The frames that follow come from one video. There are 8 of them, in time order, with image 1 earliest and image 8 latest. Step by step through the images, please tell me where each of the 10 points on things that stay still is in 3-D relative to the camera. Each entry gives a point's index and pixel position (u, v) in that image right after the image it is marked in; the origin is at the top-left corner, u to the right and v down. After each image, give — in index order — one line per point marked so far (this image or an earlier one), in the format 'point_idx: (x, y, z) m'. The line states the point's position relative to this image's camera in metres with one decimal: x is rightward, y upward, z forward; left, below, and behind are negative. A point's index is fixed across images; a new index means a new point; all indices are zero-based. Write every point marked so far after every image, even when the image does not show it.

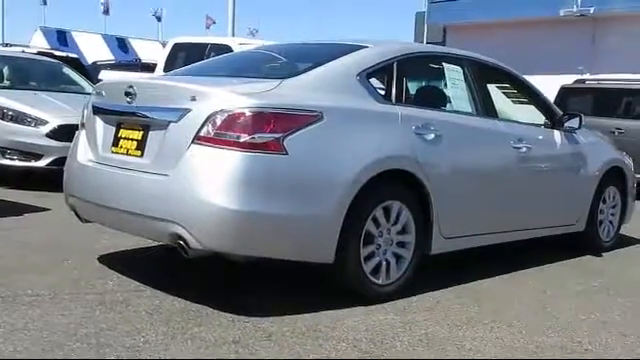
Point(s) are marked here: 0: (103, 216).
0: (-1.3, -0.2, +5.0) m
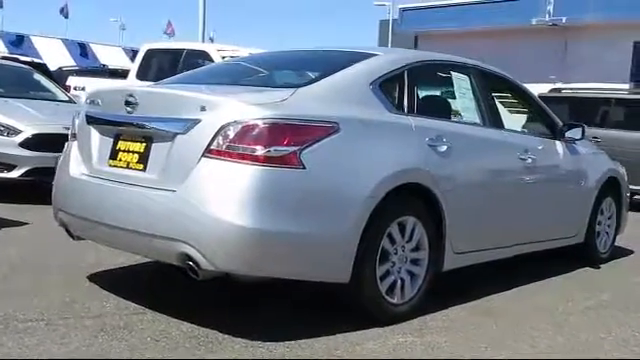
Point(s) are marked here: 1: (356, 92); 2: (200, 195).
0: (-1.3, -0.3, +4.7) m
1: (+0.2, +0.5, +4.8) m
2: (-0.6, -0.1, +4.2) m
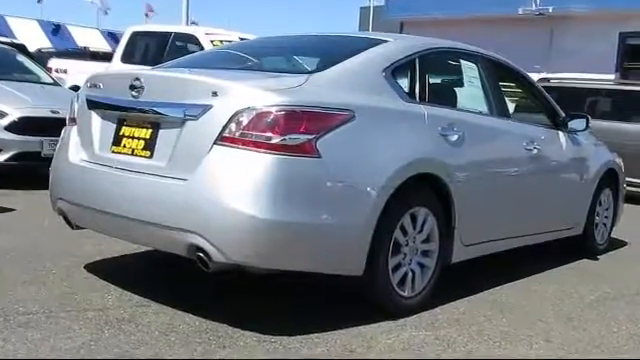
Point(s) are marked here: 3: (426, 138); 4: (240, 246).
0: (-1.2, -0.2, +4.5) m
1: (+0.3, +0.6, +4.6) m
2: (-0.5, 0.0, +4.0) m
3: (+0.6, +0.2, +4.7) m
4: (-0.4, -0.3, +4.0) m
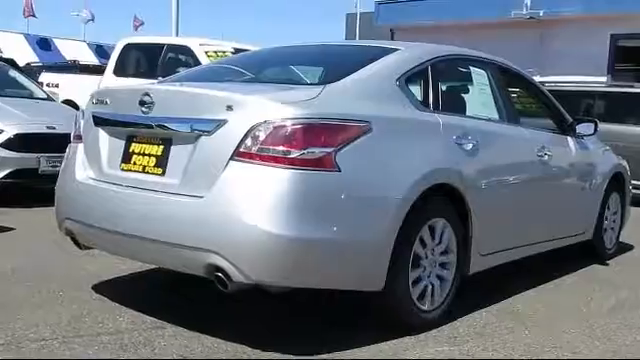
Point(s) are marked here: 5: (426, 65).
0: (-1.1, -0.3, +4.4) m
1: (+0.4, +0.5, +4.5) m
2: (-0.4, -0.1, +3.9) m
3: (+0.7, +0.2, +4.6) m
4: (-0.3, -0.4, +3.9) m
5: (+0.6, +0.7, +4.9) m
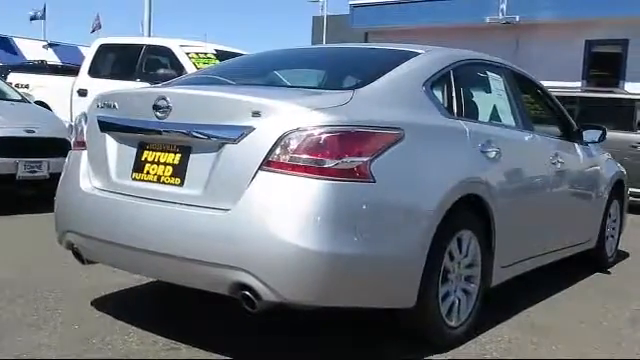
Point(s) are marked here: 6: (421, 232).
0: (-1.0, -0.4, +4.1) m
1: (+0.5, +0.5, +4.3) m
2: (-0.3, -0.1, +3.6) m
3: (+0.8, +0.1, +4.4) m
4: (-0.1, -0.5, +3.6) m
5: (+0.7, +0.6, +4.7) m
6: (+0.5, -0.2, +3.9) m
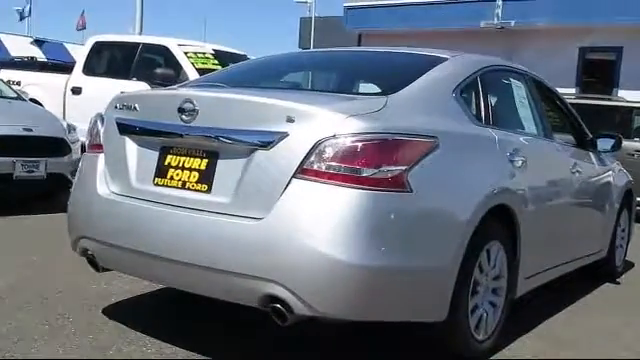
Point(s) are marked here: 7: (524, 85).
0: (-0.8, -0.4, +3.9) m
1: (+0.6, +0.4, +4.2) m
2: (-0.1, -0.2, +3.5) m
3: (+0.9, +0.1, +4.3) m
4: (0.0, -0.5, +3.4) m
5: (+0.9, +0.6, +4.6) m
6: (+0.6, -0.3, +3.8) m
7: (+1.3, +0.6, +5.3) m
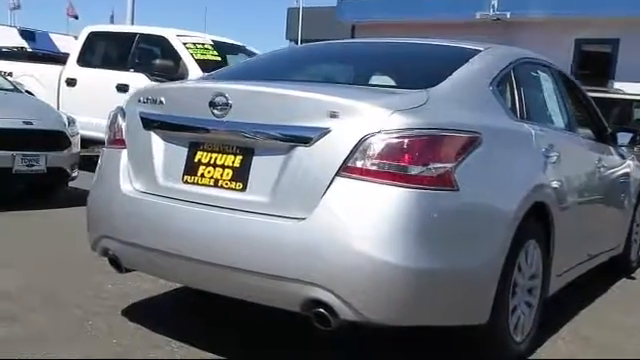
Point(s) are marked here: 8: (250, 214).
0: (-0.7, -0.4, +3.7) m
1: (+0.8, +0.4, +4.0) m
2: (+0.1, -0.2, +3.3) m
3: (+1.1, +0.1, +4.1) m
4: (+0.2, -0.5, +3.3) m
5: (+1.0, +0.6, +4.5) m
6: (+0.8, -0.3, +3.7) m
7: (+1.5, +0.6, +5.1) m
8: (-0.3, -0.1, +3.5) m
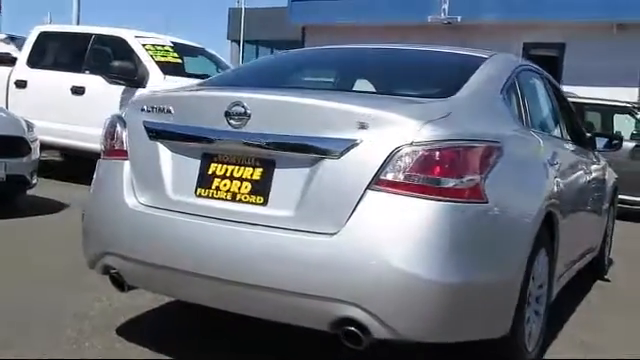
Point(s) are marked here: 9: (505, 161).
0: (-0.6, -0.5, +3.5) m
1: (+0.8, +0.4, +4.0) m
2: (+0.2, -0.2, +3.2) m
3: (+1.1, 0.0, +4.1) m
4: (+0.3, -0.5, +3.2) m
5: (+1.0, +0.6, +4.4) m
6: (+0.9, -0.3, +3.6) m
7: (+1.4, +0.6, +5.1) m
8: (-0.2, -0.2, +3.3) m
9: (+0.8, +0.1, +3.6) m
